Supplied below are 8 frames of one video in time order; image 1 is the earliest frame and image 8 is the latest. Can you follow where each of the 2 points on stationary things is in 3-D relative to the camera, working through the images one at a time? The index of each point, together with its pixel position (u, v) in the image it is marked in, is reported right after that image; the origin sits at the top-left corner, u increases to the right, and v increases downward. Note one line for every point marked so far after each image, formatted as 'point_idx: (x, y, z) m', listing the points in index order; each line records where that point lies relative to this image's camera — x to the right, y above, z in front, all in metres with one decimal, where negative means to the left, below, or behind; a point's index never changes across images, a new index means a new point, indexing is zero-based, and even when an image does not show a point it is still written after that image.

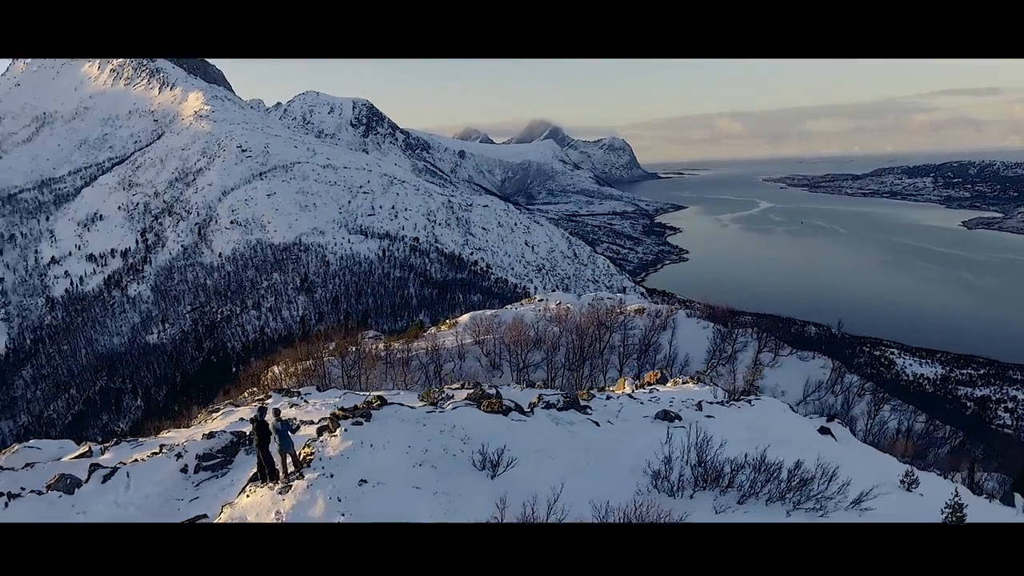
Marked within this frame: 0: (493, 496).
0: (-0.4, -2.1, +8.9) m
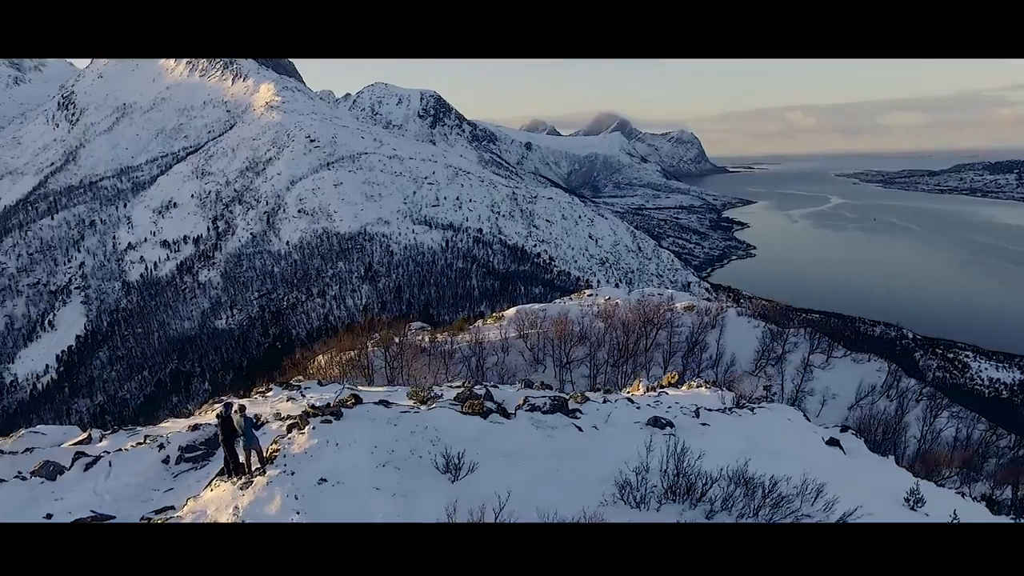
0: (-0.8, -2.1, +8.7) m
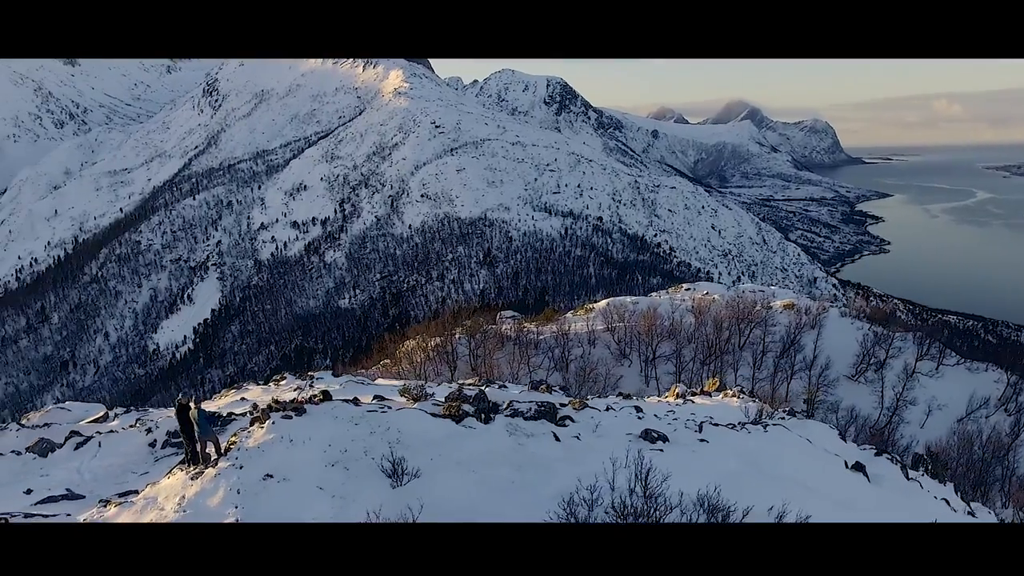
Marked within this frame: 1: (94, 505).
0: (-1.4, -2.1, +8.4) m
1: (-4.6, -2.4, +9.6) m
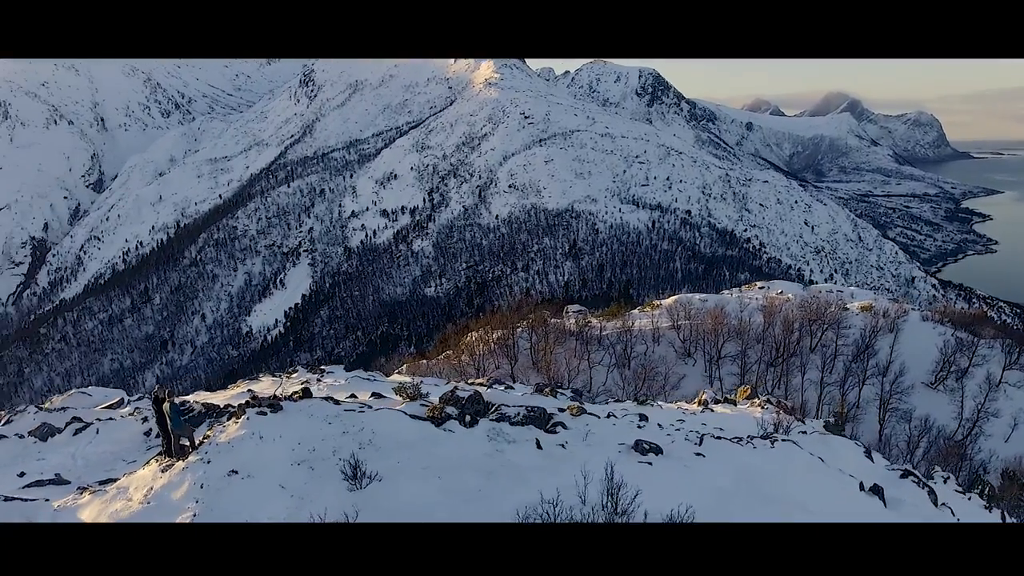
0: (-1.7, -2.1, +8.2) m
1: (-4.9, -2.3, +9.7) m
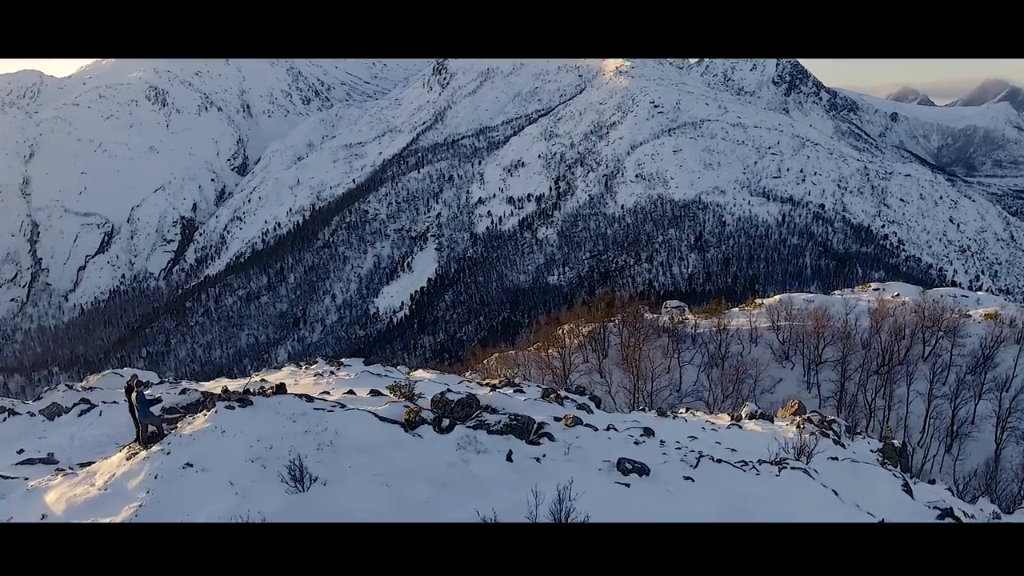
0: (-2.3, -2.0, +7.9) m
1: (-5.2, -2.1, +9.8) m
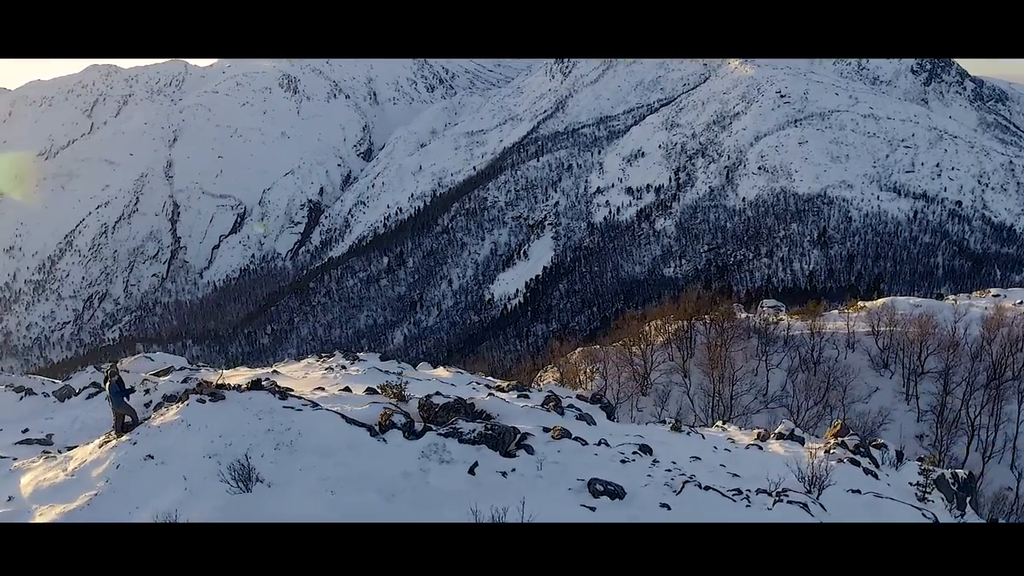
0: (-2.8, -2.0, +7.6) m
1: (-5.4, -1.9, +10.0) m
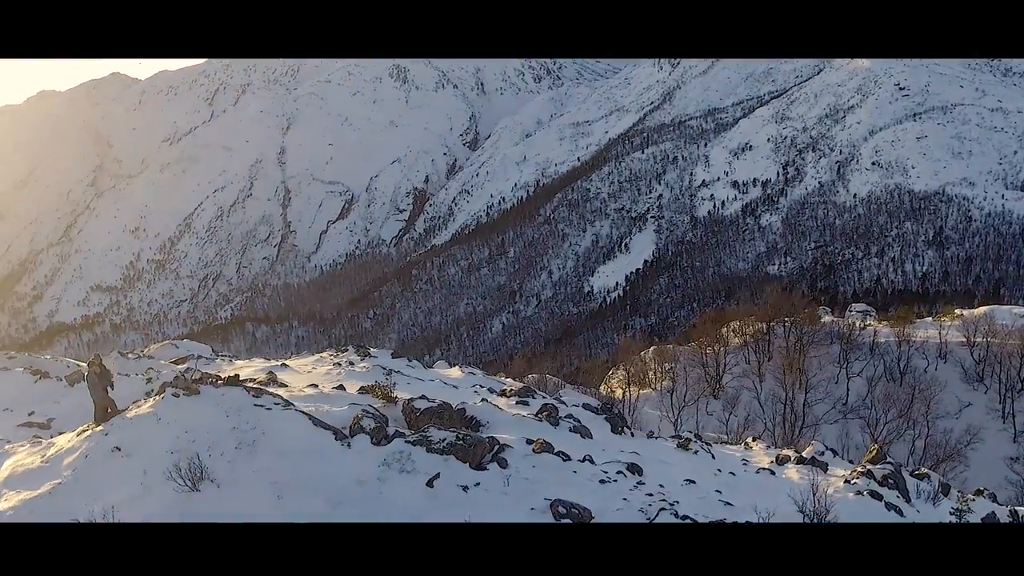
0: (-3.2, -1.9, +7.5) m
1: (-5.5, -1.8, +10.1) m
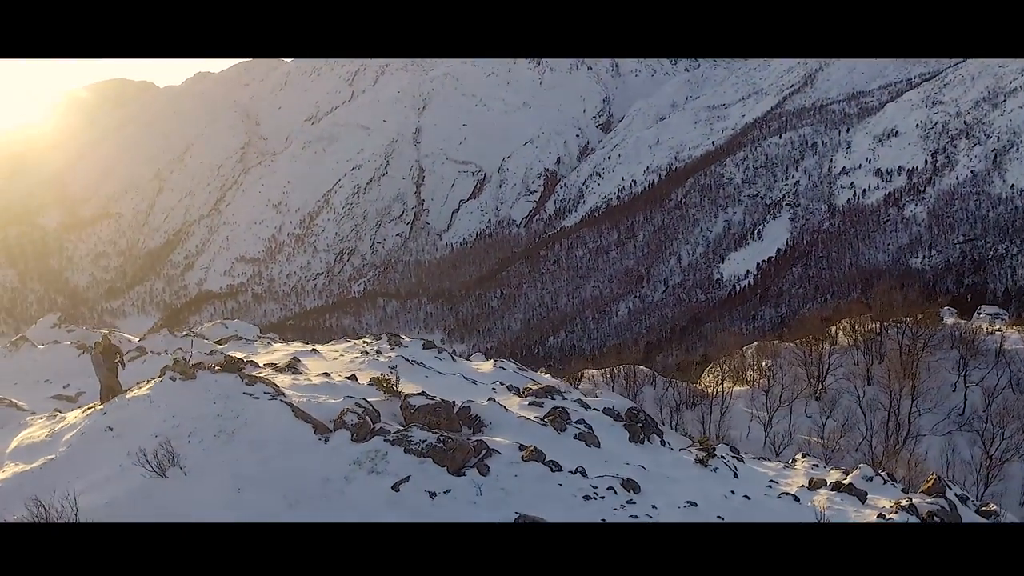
0: (-3.5, -1.8, +7.4) m
1: (-5.4, -1.5, +10.4) m
